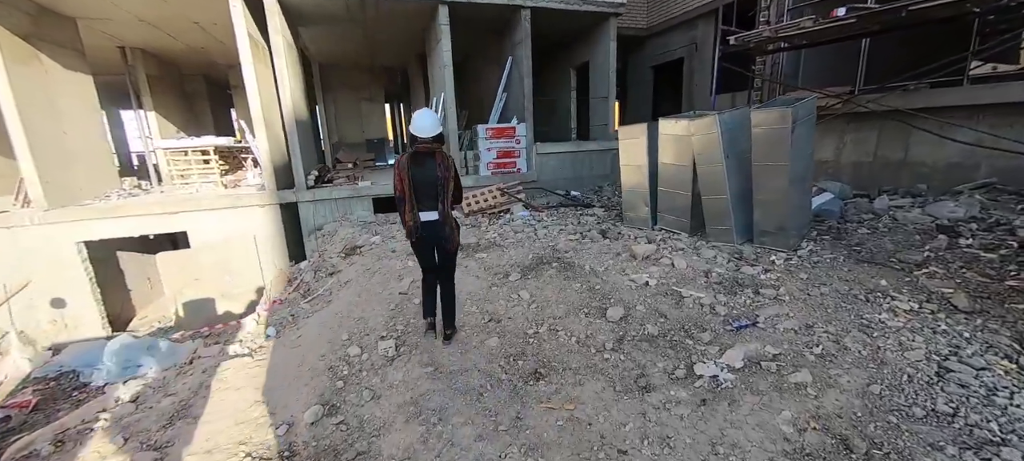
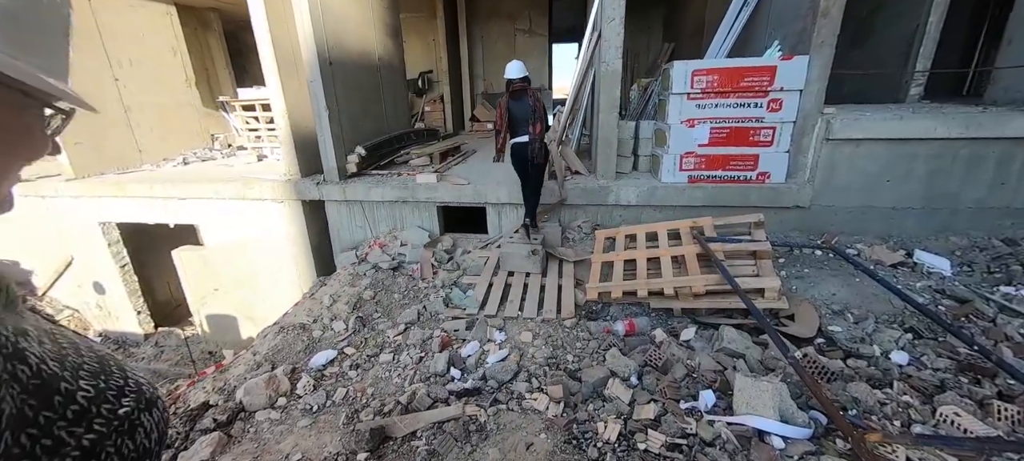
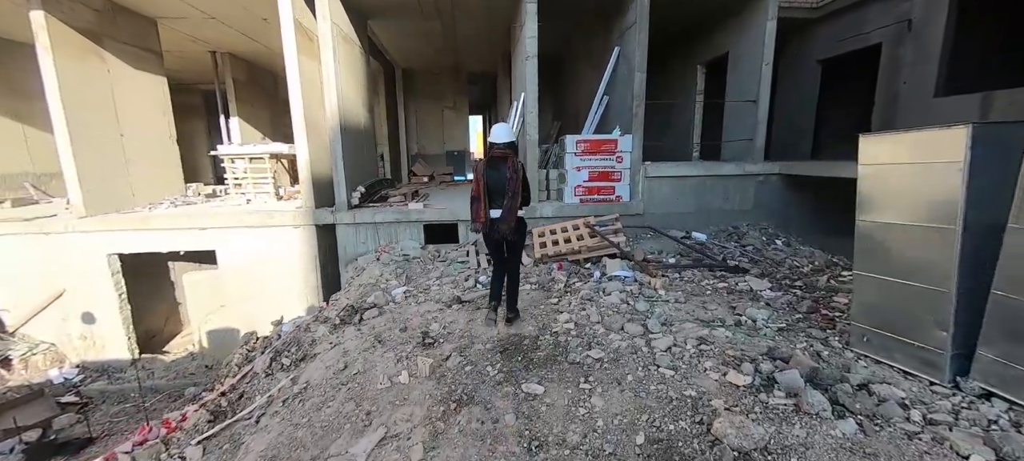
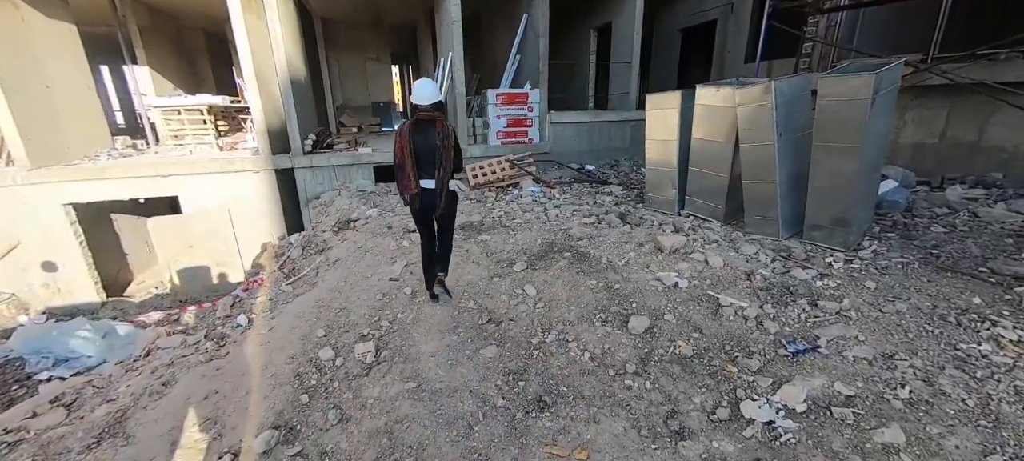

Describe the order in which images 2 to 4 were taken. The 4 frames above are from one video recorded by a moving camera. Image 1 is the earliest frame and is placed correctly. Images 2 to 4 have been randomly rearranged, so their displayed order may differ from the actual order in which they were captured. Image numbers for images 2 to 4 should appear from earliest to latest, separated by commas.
4, 3, 2
